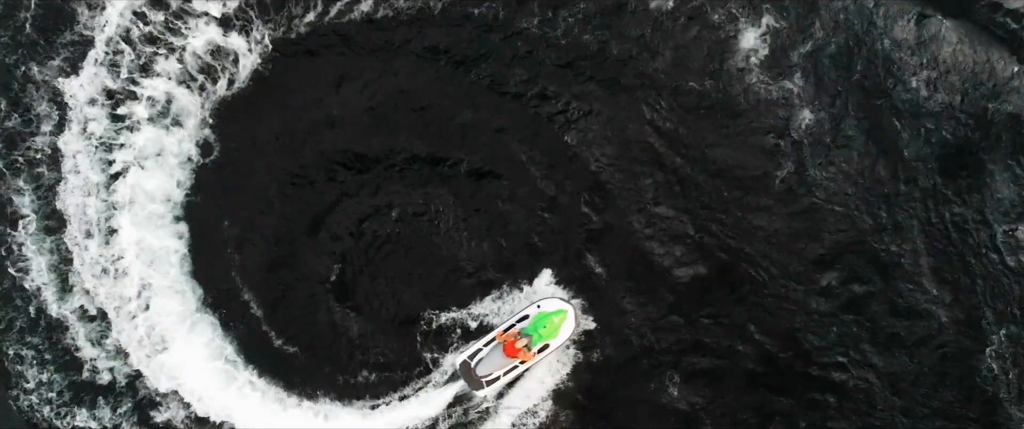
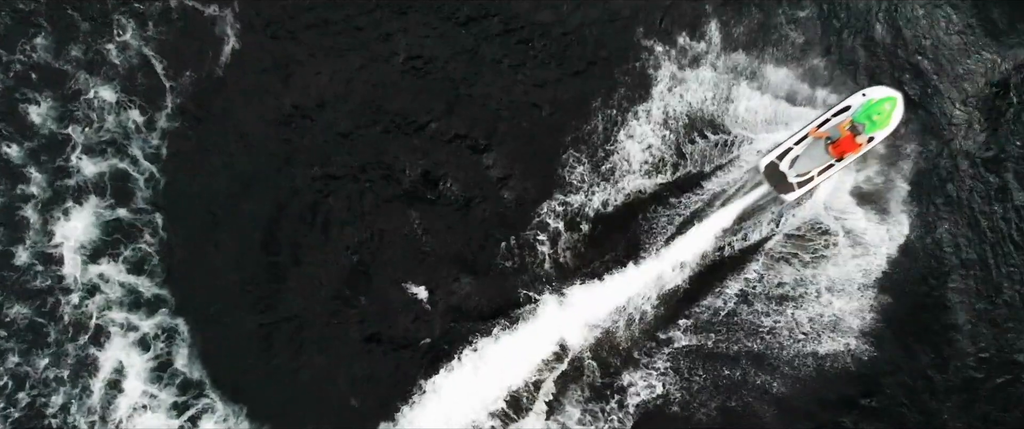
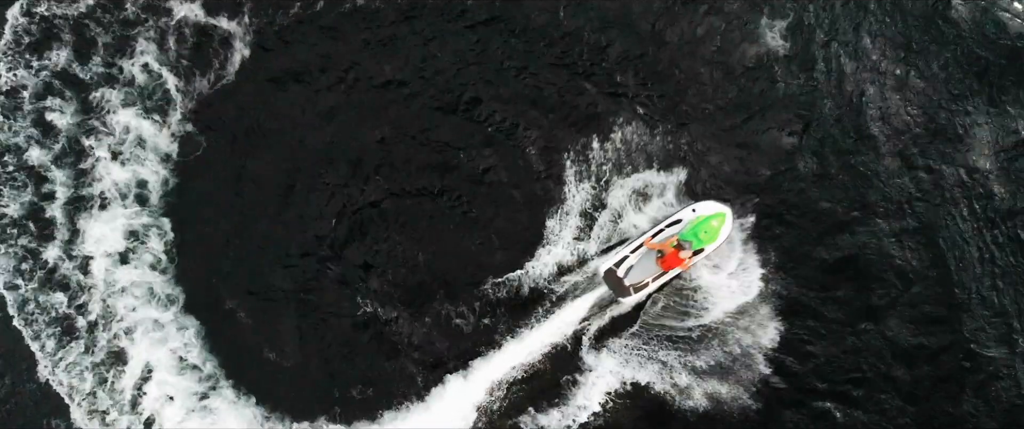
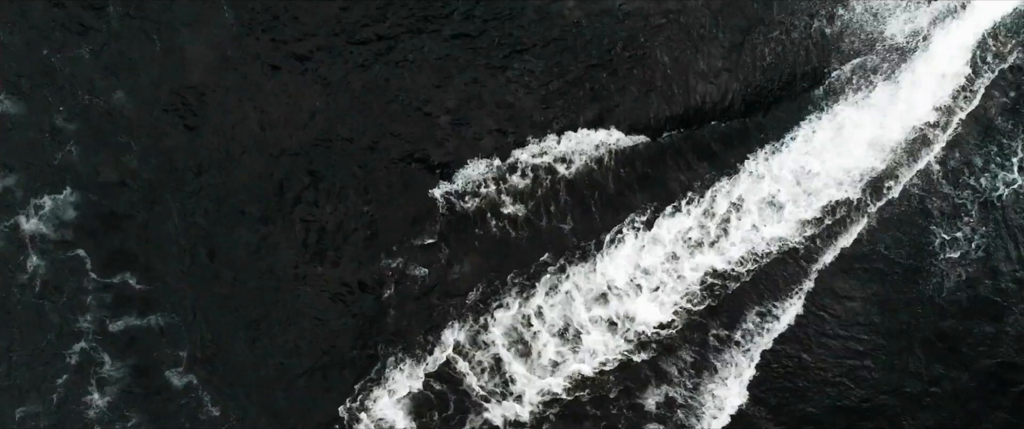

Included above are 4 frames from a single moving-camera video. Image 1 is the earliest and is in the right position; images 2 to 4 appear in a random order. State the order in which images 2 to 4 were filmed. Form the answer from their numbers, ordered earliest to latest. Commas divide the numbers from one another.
3, 2, 4
